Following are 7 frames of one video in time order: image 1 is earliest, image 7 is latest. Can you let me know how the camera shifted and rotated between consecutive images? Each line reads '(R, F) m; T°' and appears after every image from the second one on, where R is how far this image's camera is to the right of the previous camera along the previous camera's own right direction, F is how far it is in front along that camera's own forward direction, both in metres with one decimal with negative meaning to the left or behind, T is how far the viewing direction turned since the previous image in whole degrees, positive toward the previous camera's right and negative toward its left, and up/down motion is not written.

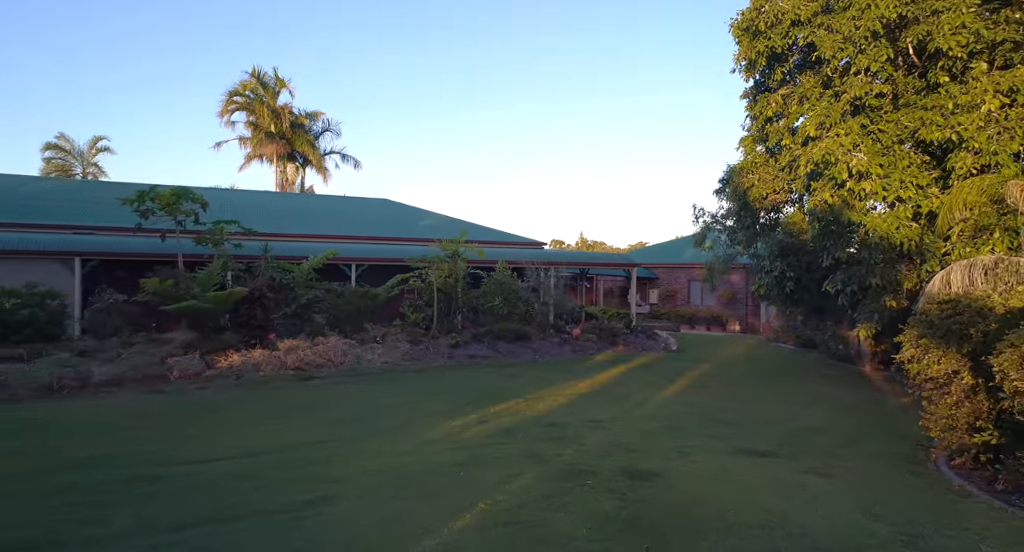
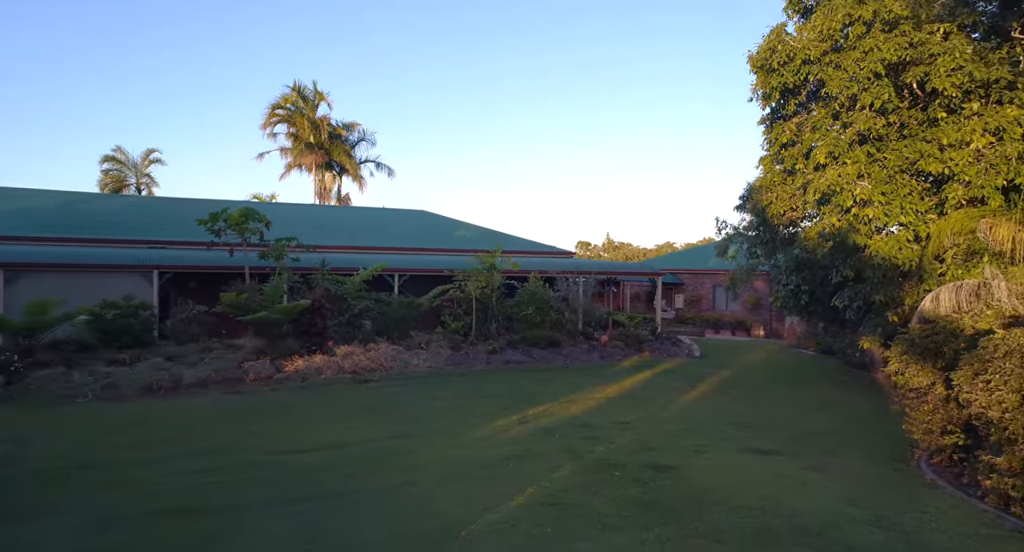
(-0.1, -1.0) m; -2°
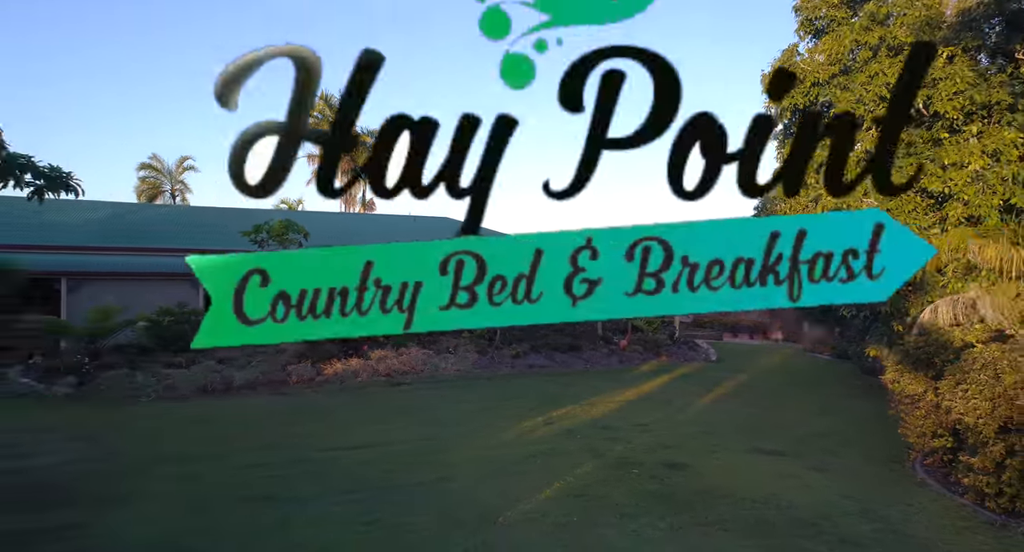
(-0.1, -0.7) m; -2°
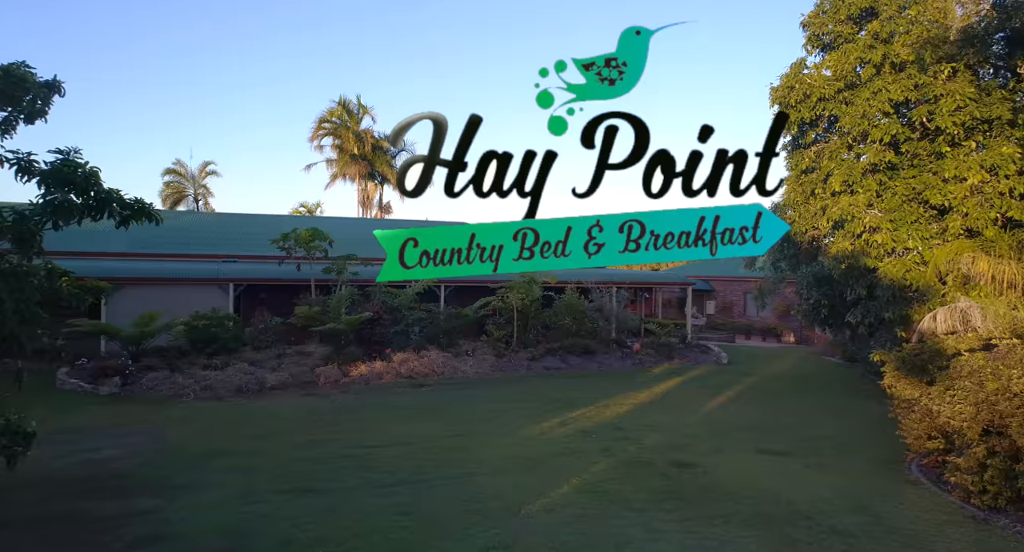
(-0.1, -0.5) m; -1°
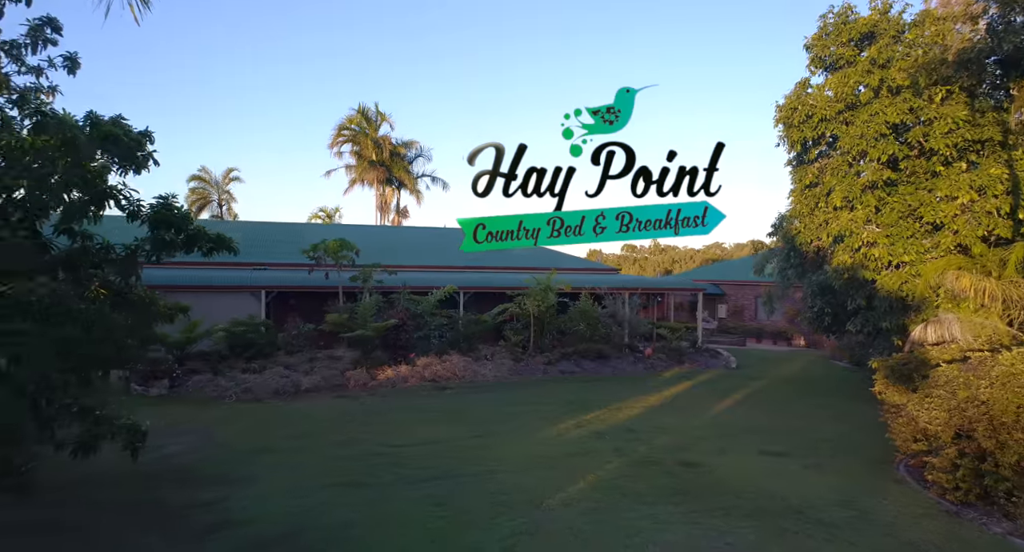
(-0.1, -0.7) m; -1°
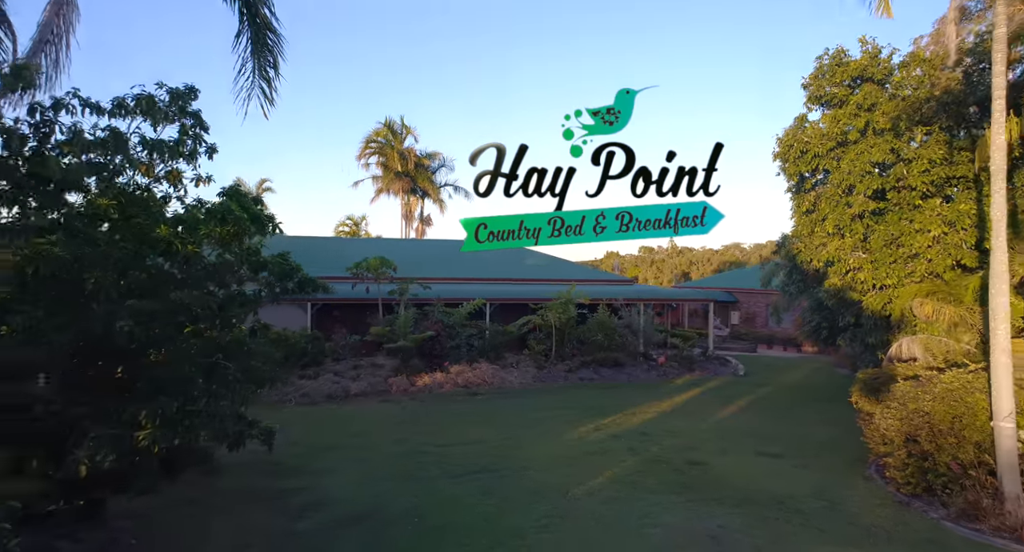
(-0.2, -1.5) m; -1°
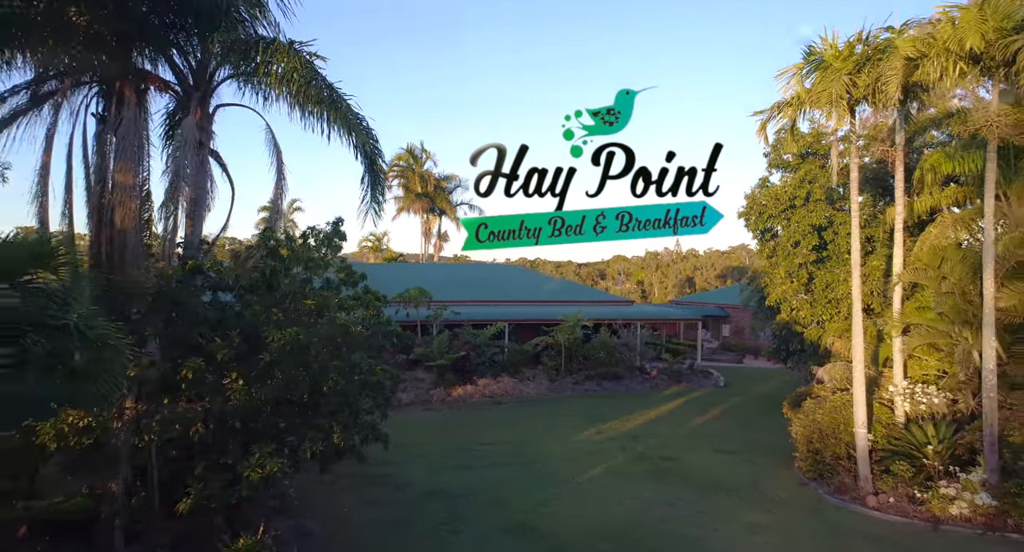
(-0.3, -3.5) m; -1°
